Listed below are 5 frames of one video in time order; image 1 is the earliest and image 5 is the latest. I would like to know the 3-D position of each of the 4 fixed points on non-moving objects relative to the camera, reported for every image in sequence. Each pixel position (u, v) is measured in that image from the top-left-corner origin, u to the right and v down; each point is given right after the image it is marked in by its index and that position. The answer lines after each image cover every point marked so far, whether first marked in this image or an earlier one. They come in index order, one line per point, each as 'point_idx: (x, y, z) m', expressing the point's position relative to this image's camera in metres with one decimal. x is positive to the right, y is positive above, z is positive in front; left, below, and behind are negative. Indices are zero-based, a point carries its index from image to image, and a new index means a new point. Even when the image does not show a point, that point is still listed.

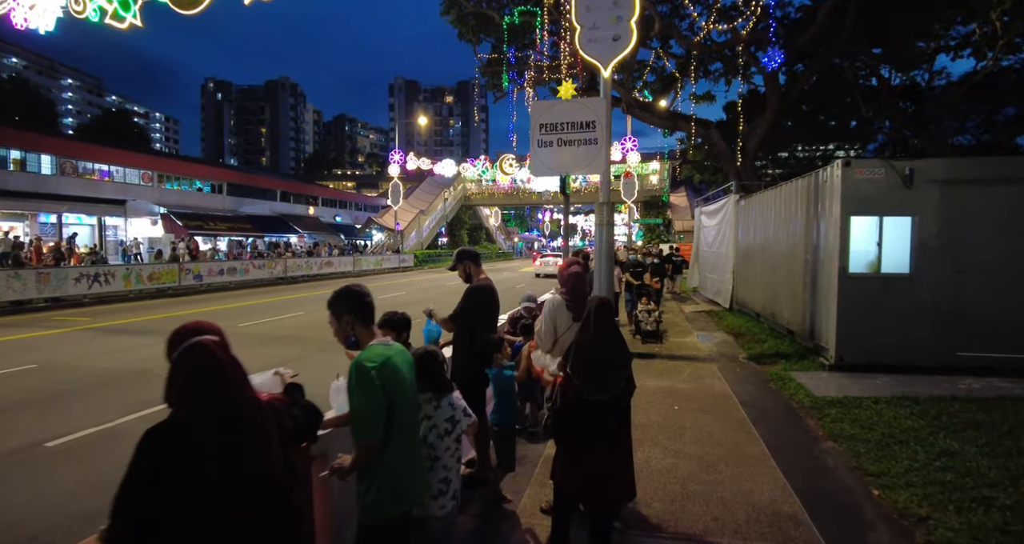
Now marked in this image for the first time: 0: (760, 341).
0: (+4.7, -1.3, +9.7) m
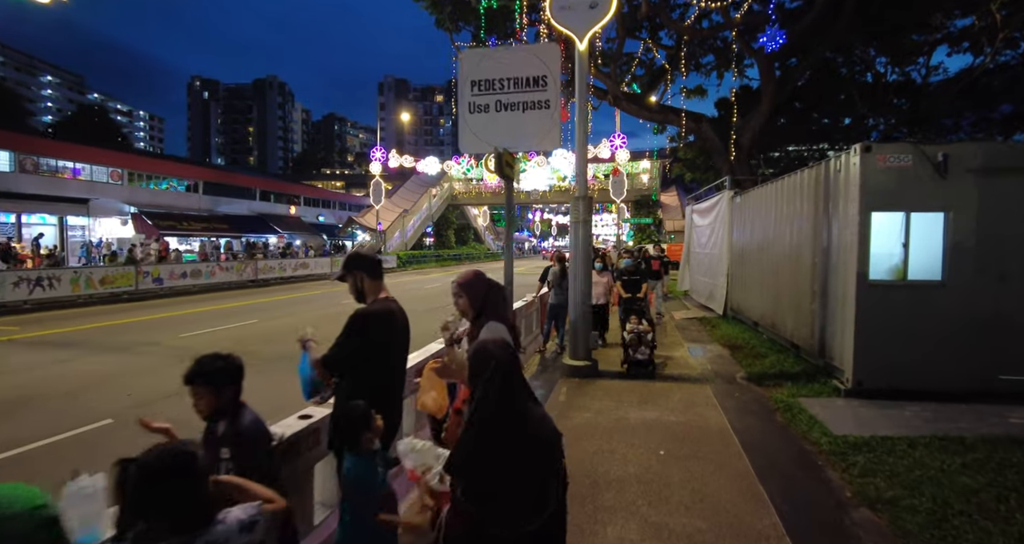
0: (+4.1, -1.4, +8.5) m
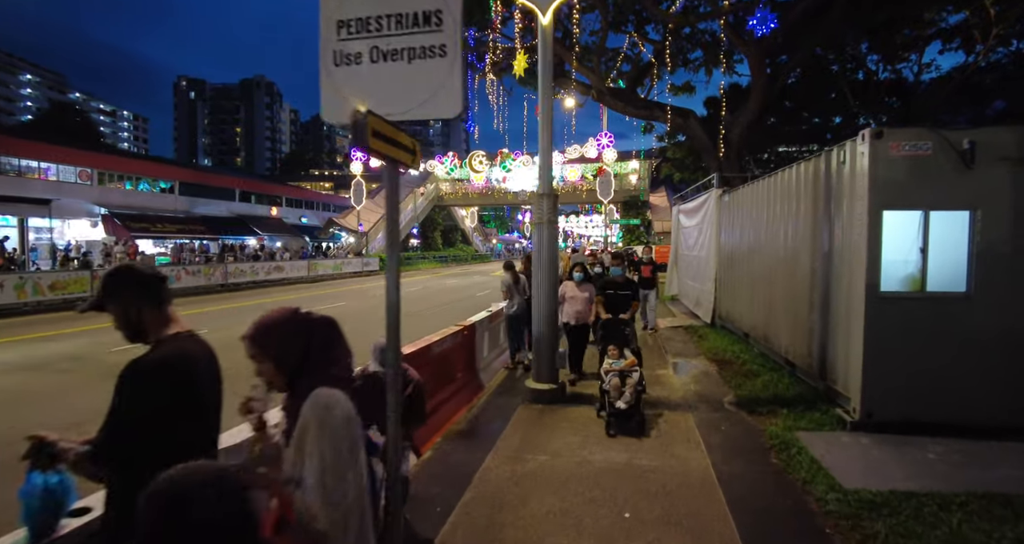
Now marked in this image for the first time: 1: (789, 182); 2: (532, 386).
0: (+3.5, -1.5, +7.5) m
1: (+4.1, +1.3, +7.6) m
2: (+0.3, -1.5, +6.7) m
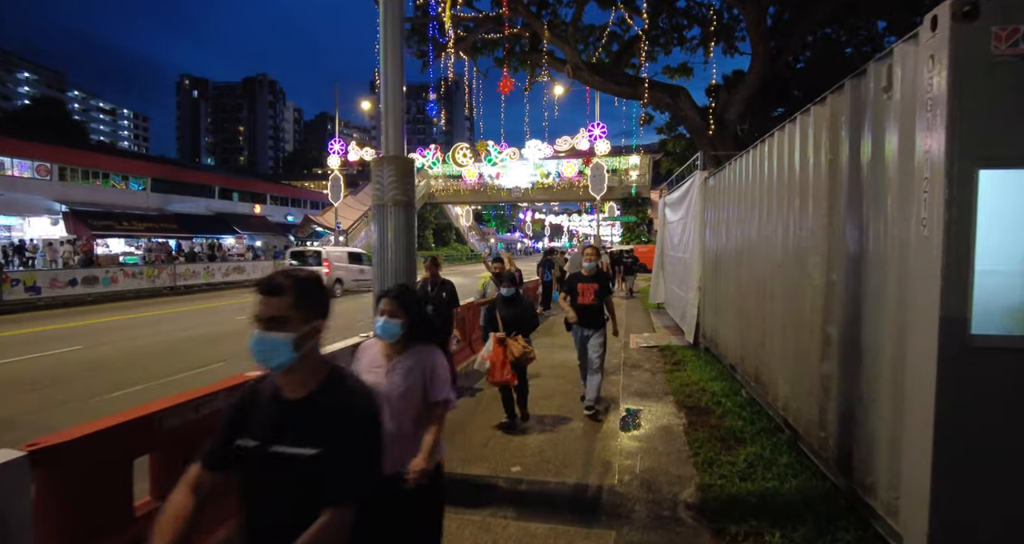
0: (+2.1, -1.6, +4.9) m
1: (+2.7, +1.2, +5.0) m
2: (-1.1, -1.6, +4.2) m
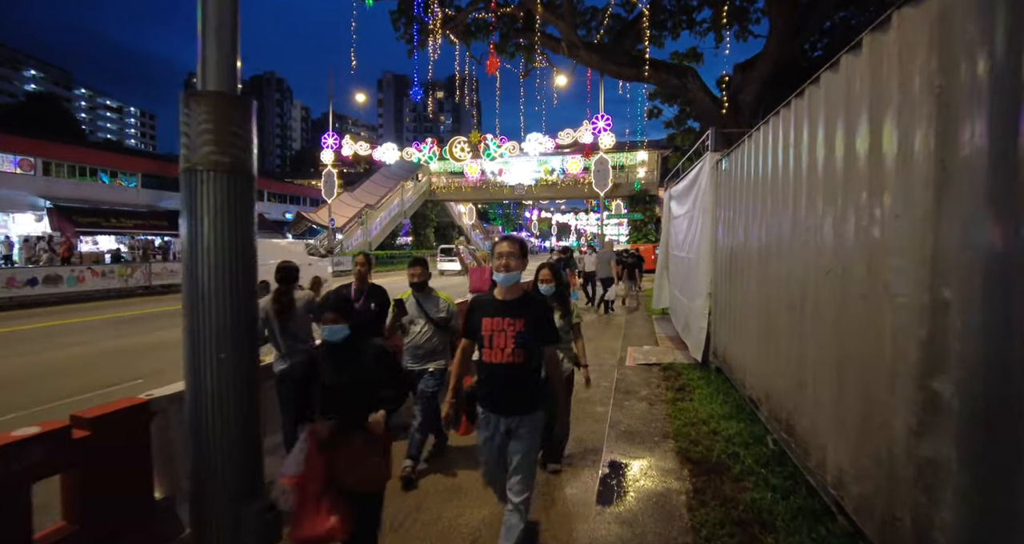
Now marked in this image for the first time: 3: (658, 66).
0: (+1.6, -1.7, +3.3) m
1: (+2.2, +1.1, +3.4) m
2: (-1.7, -1.6, +2.6) m
3: (+4.5, +6.0, +15.1) m
